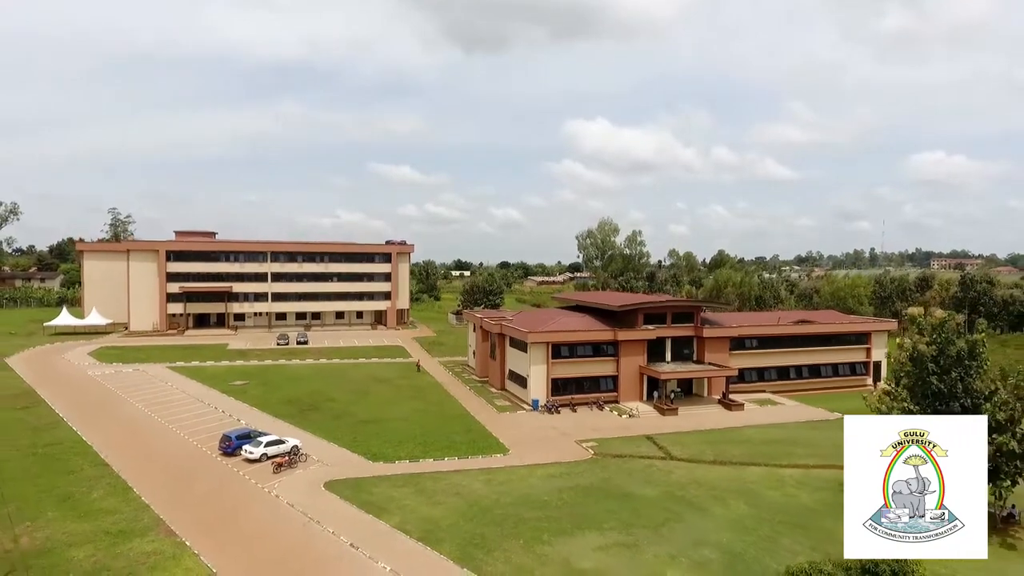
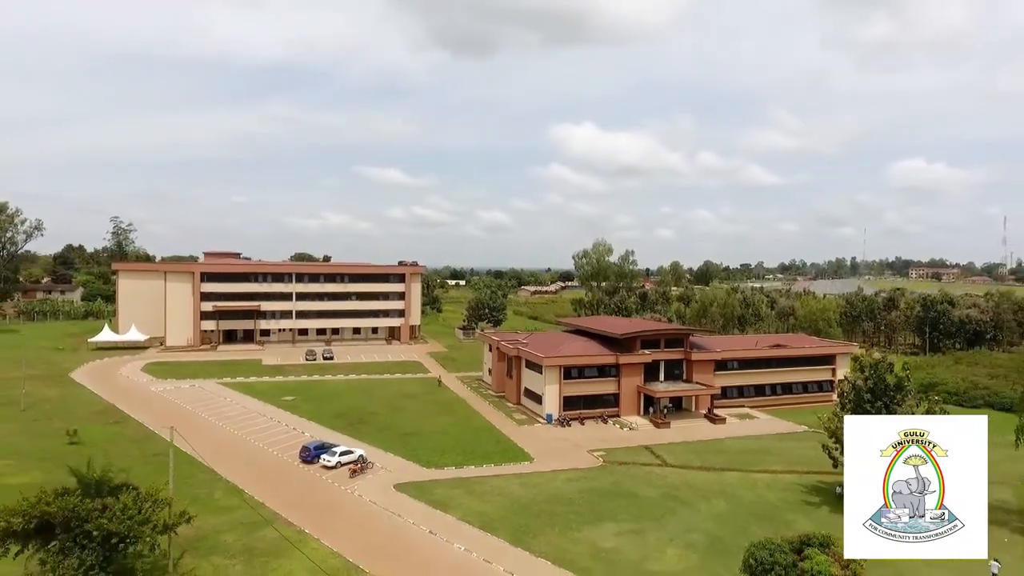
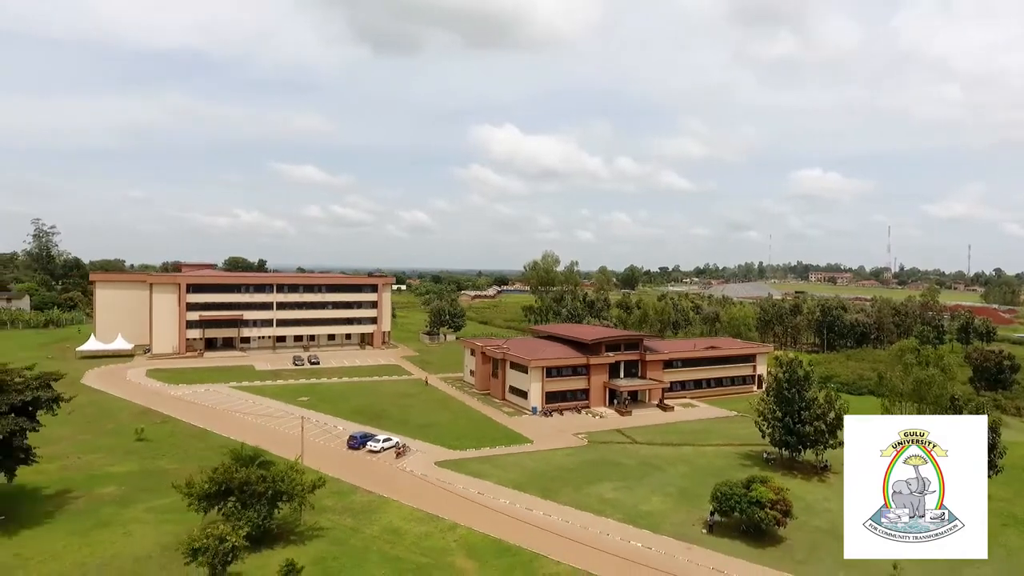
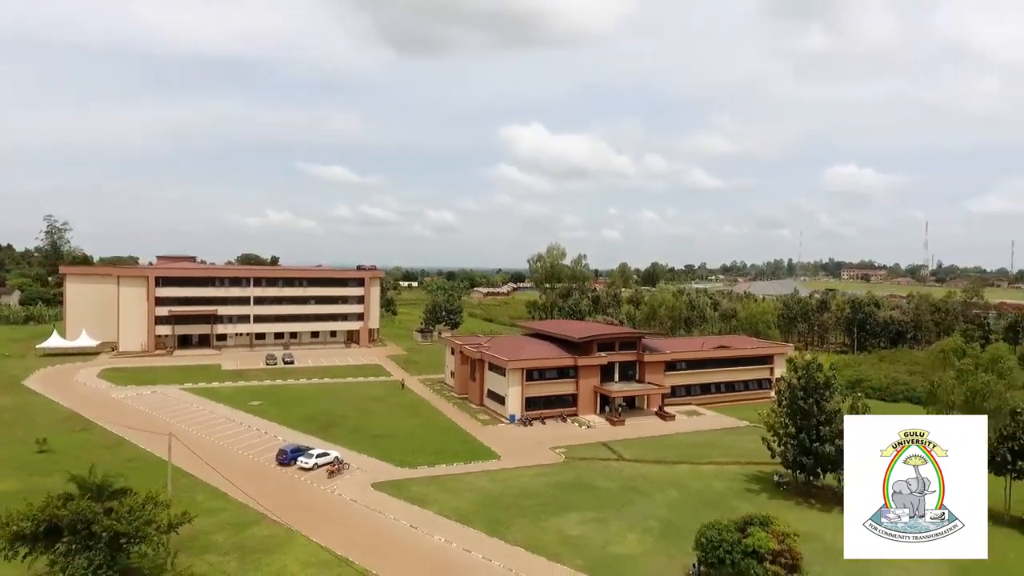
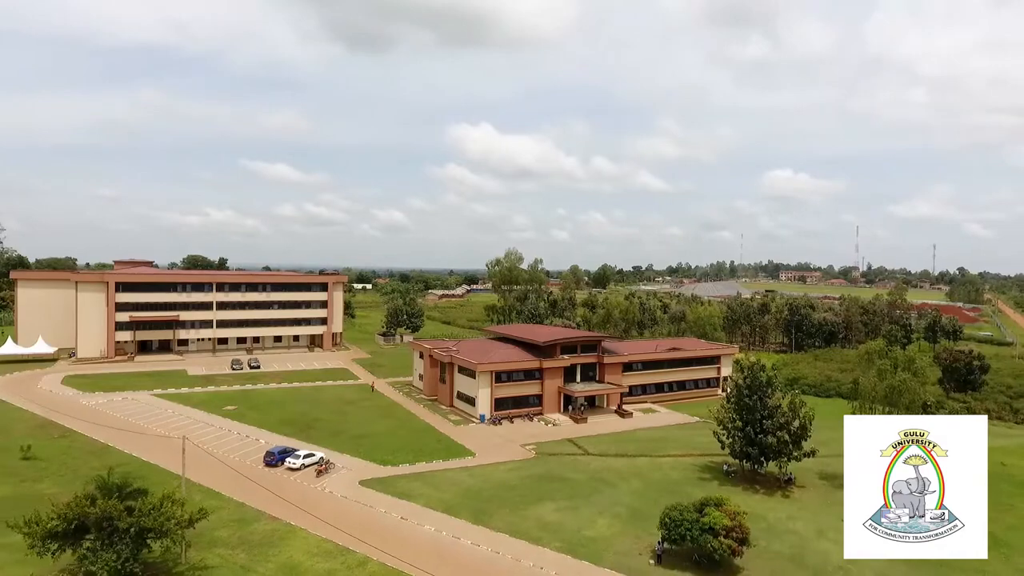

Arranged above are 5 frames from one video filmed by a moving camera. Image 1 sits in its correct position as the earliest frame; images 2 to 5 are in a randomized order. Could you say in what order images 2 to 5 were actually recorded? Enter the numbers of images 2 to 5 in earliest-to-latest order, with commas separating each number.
2, 4, 5, 3
